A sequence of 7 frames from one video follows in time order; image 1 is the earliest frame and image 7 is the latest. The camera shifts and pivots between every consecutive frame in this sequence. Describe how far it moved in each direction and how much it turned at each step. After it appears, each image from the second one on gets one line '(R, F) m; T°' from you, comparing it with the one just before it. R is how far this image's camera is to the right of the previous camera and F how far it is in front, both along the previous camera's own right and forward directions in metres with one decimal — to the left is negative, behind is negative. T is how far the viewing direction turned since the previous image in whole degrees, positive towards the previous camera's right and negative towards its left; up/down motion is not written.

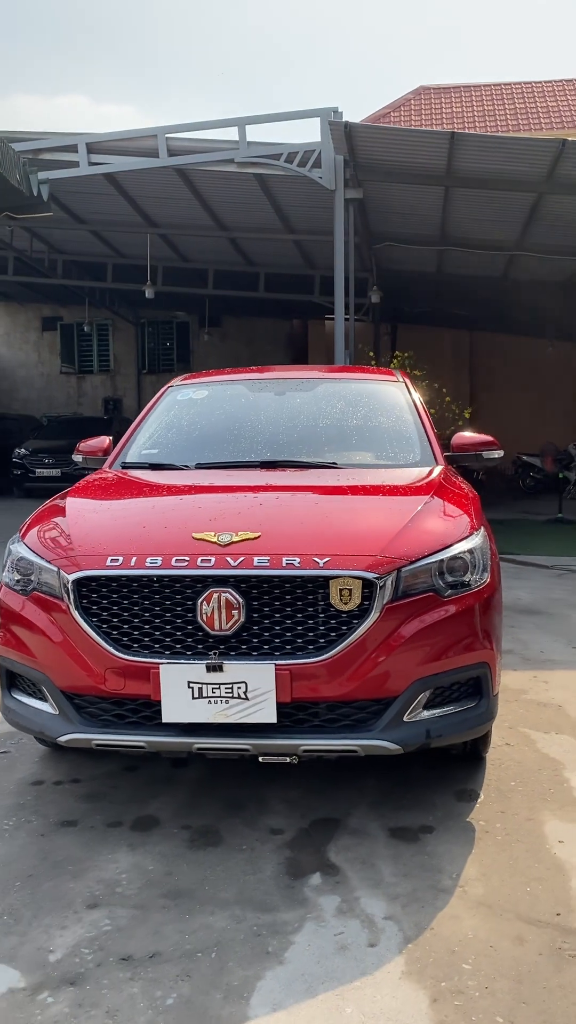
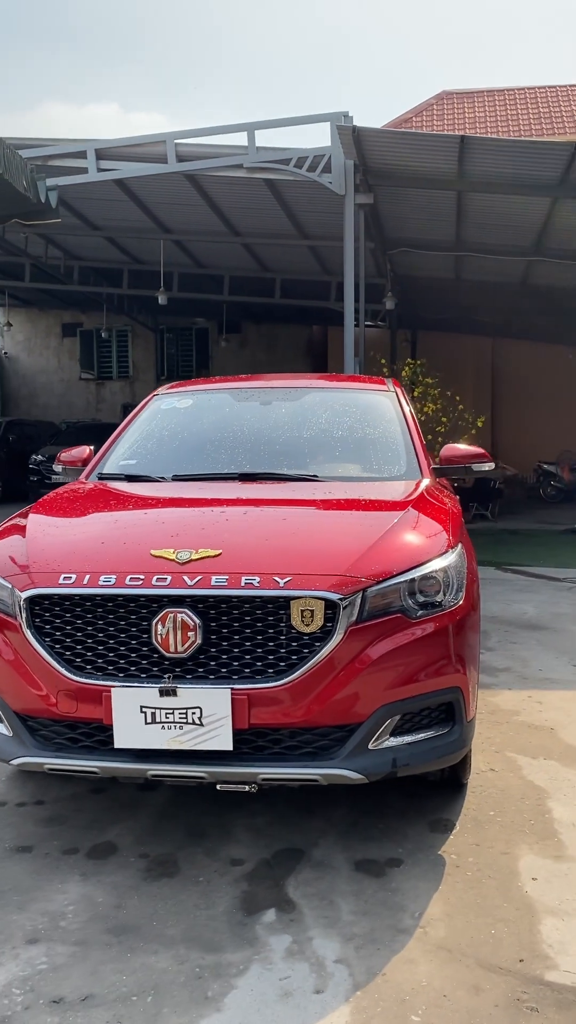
(+0.2, +0.1) m; -2°
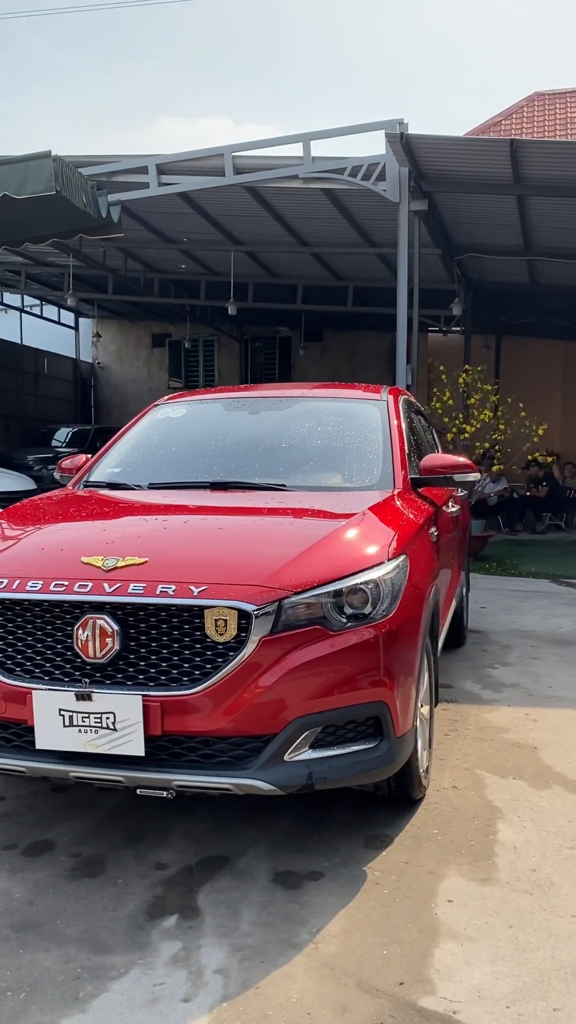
(+0.5, 0.0) m; -7°
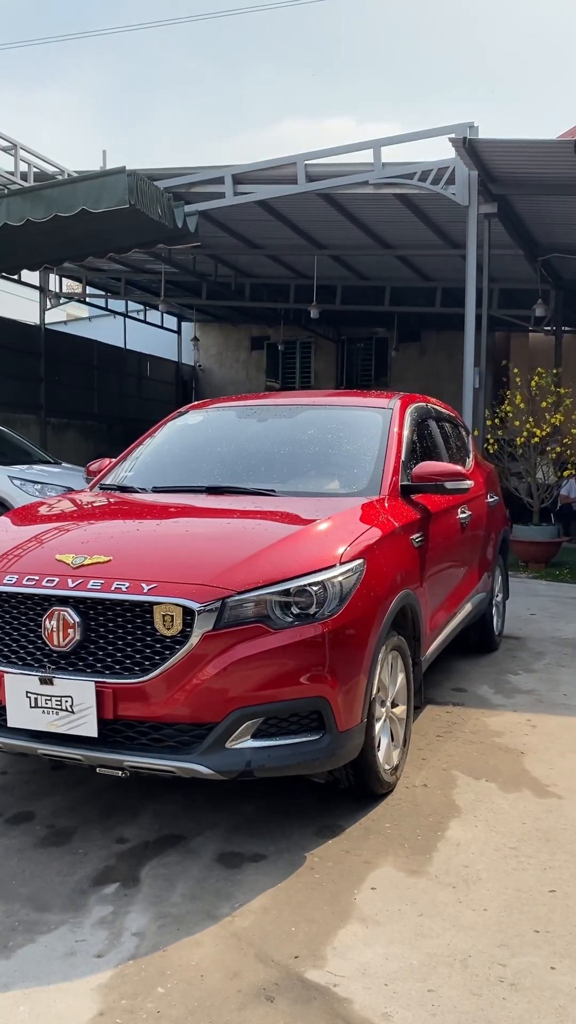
(+0.5, -0.2) m; -7°
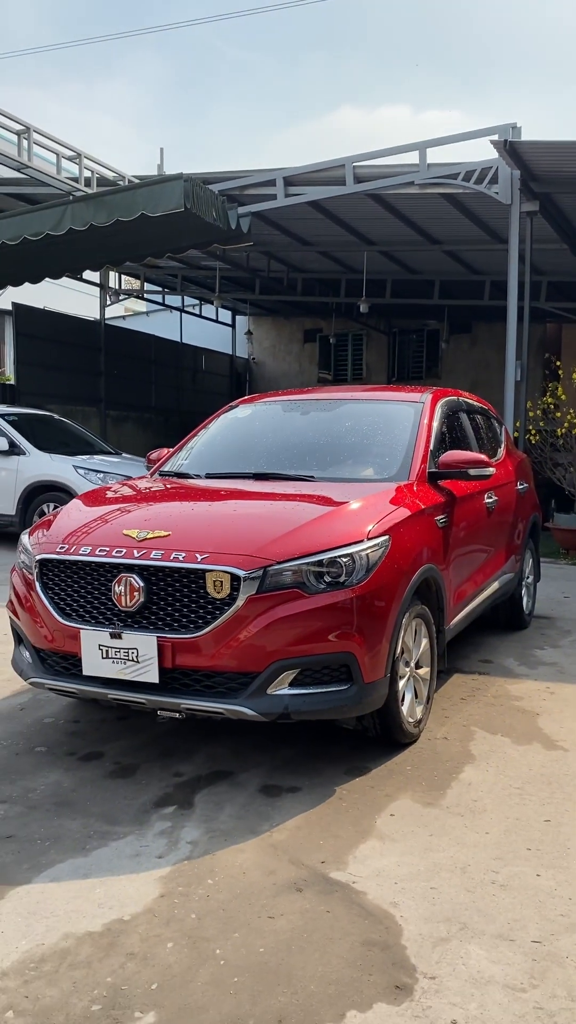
(+0.1, -0.5) m; -3°
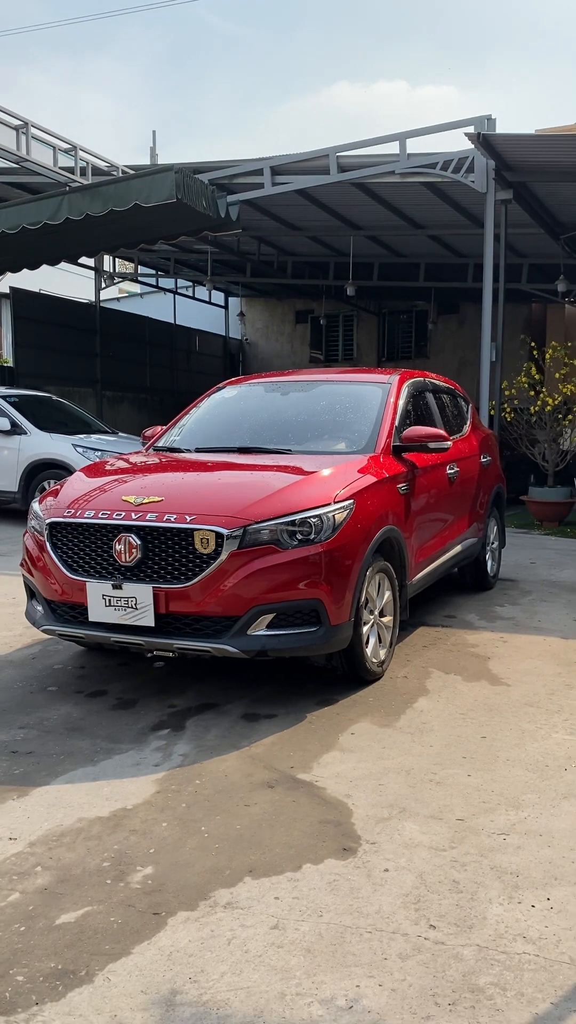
(+0.1, -0.6) m; 0°
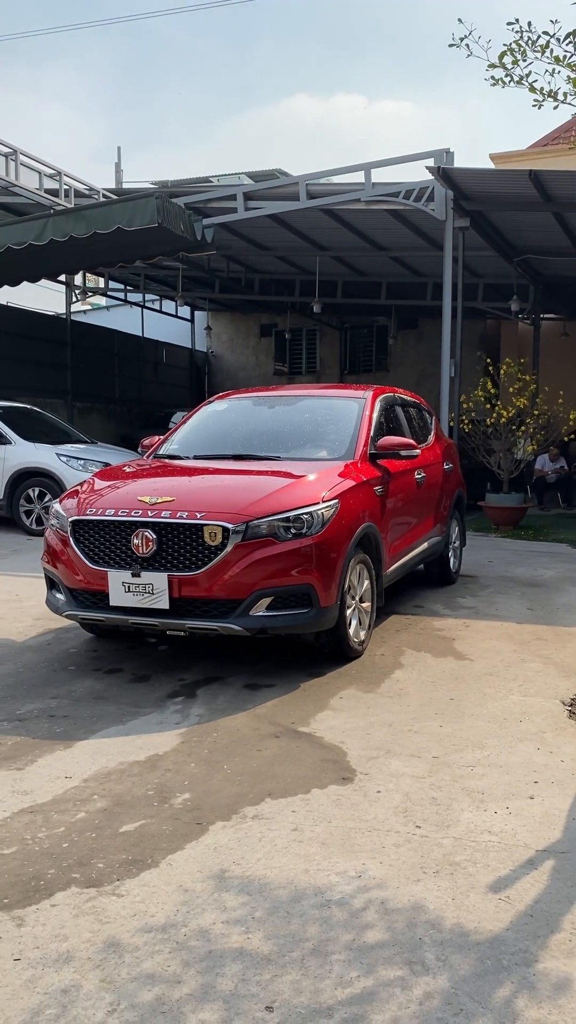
(-0.2, -0.6) m; +3°
